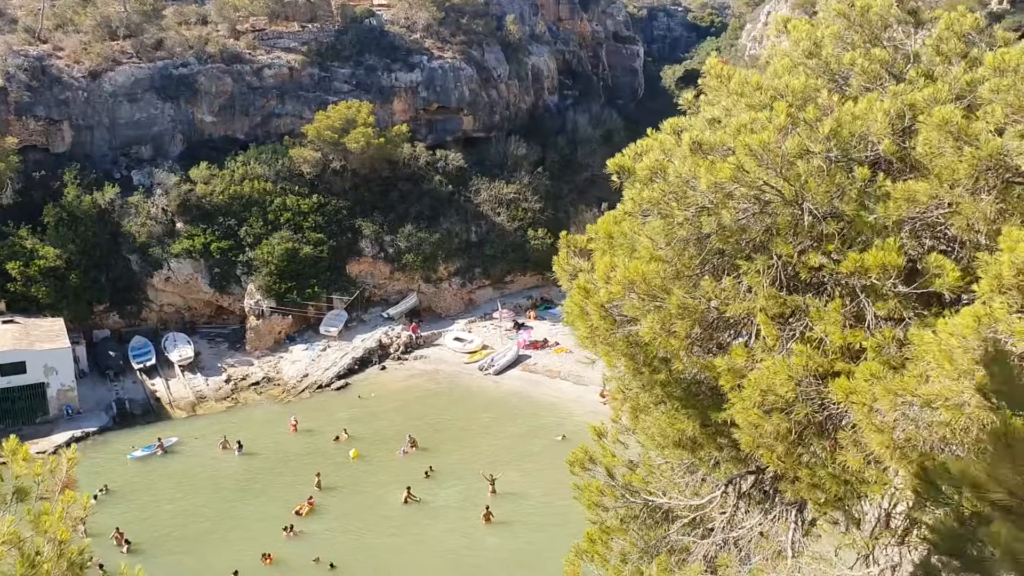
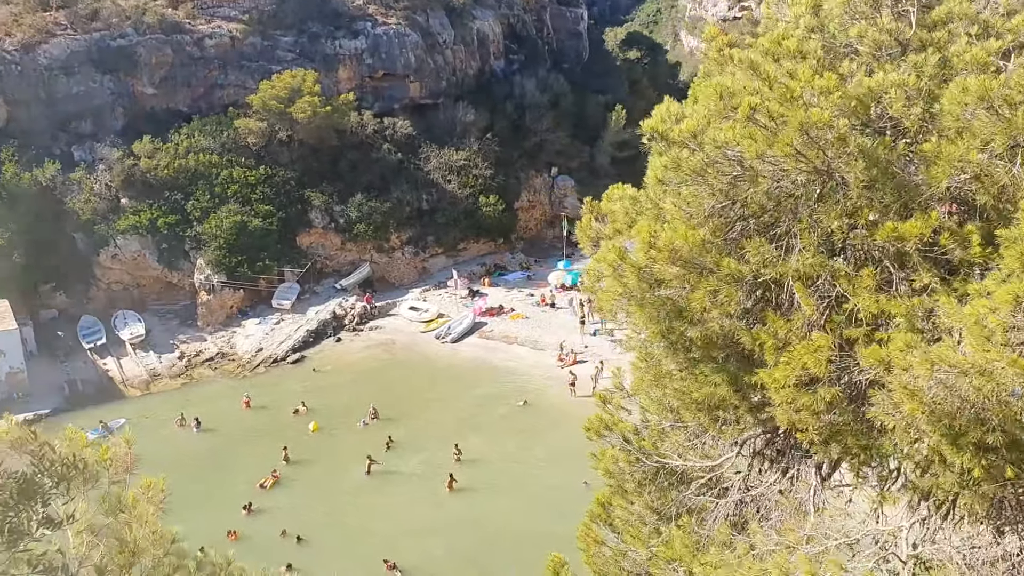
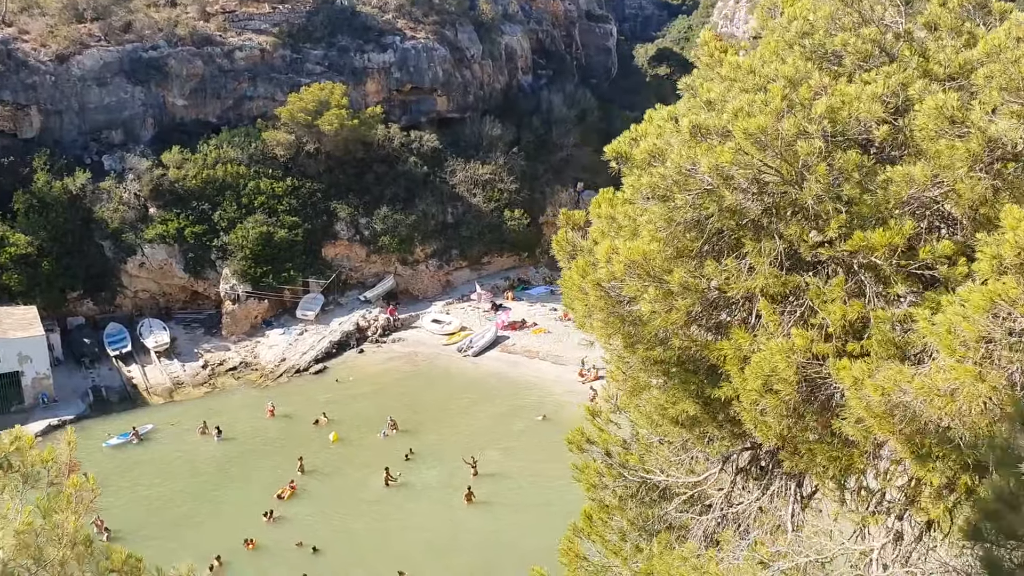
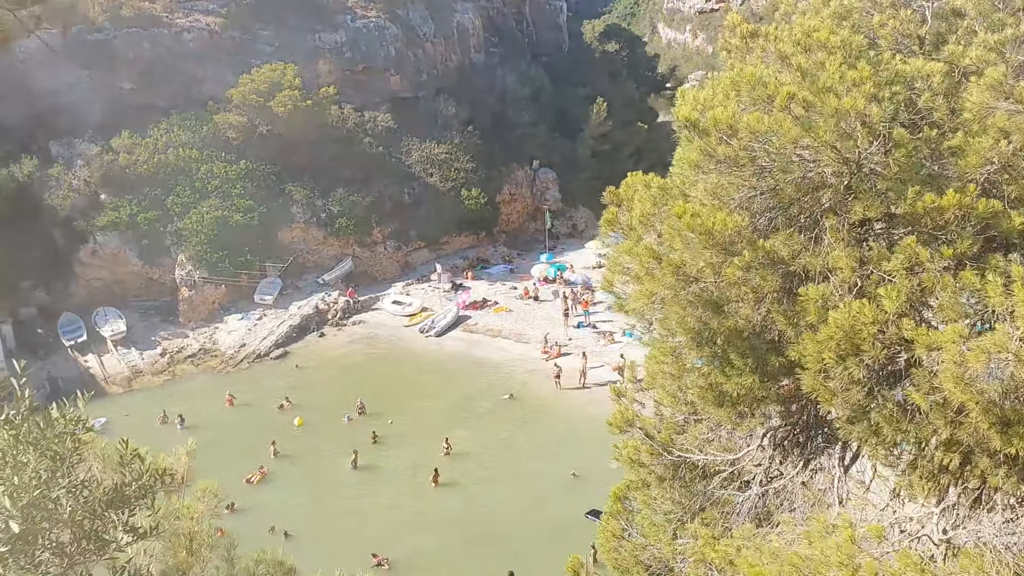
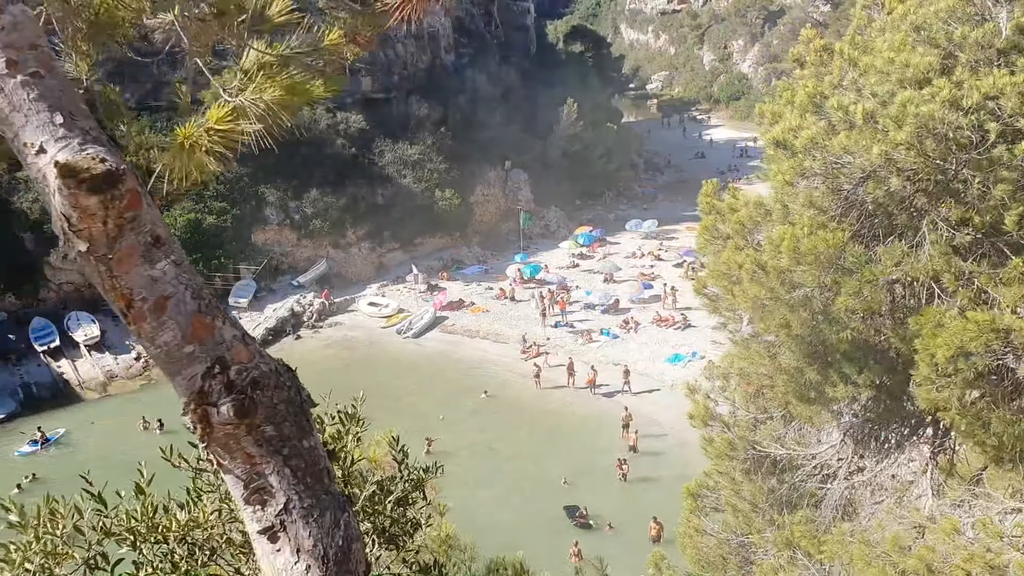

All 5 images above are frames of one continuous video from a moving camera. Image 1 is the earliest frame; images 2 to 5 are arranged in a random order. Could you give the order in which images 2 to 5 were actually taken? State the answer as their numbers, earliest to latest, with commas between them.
3, 2, 4, 5
